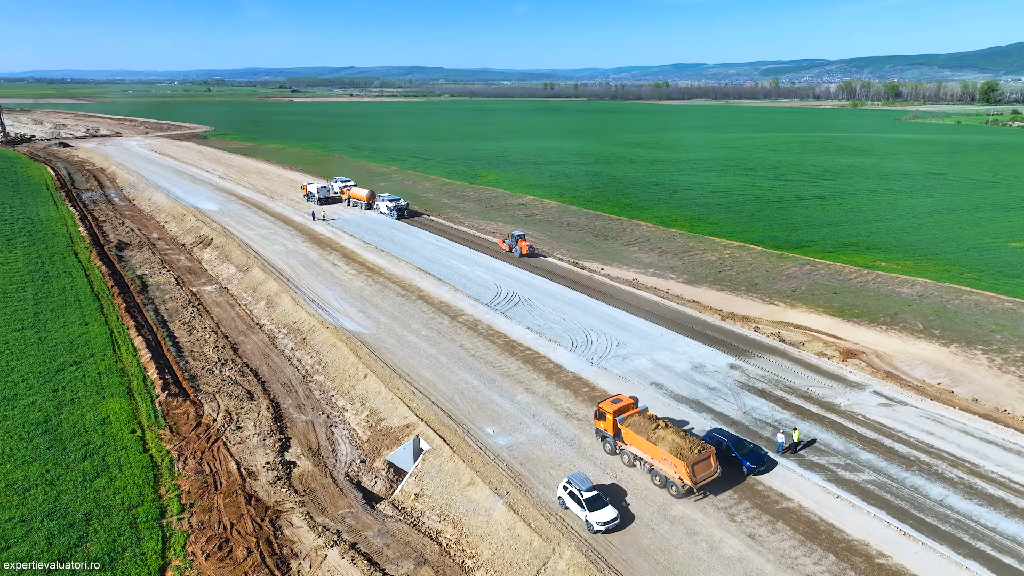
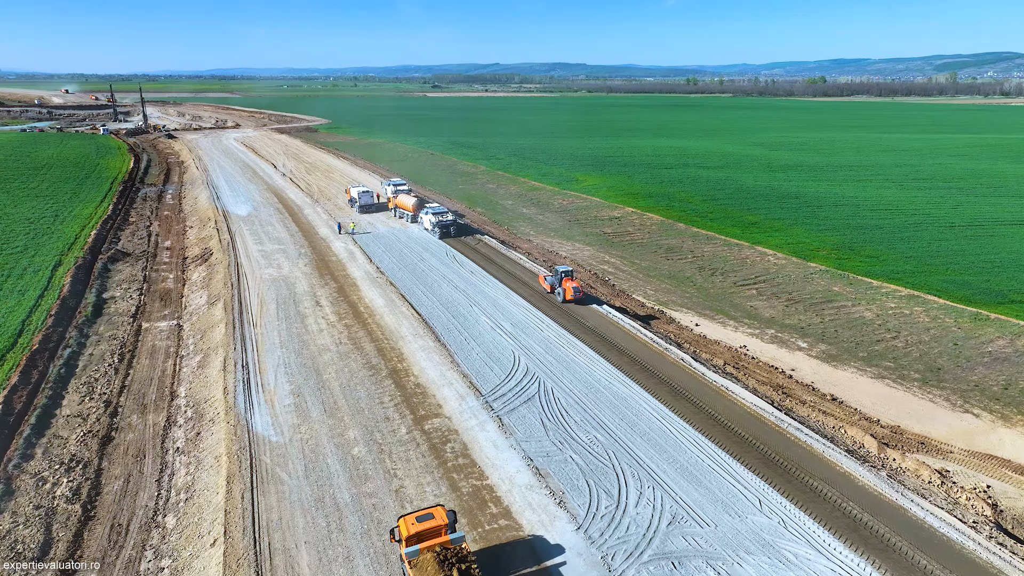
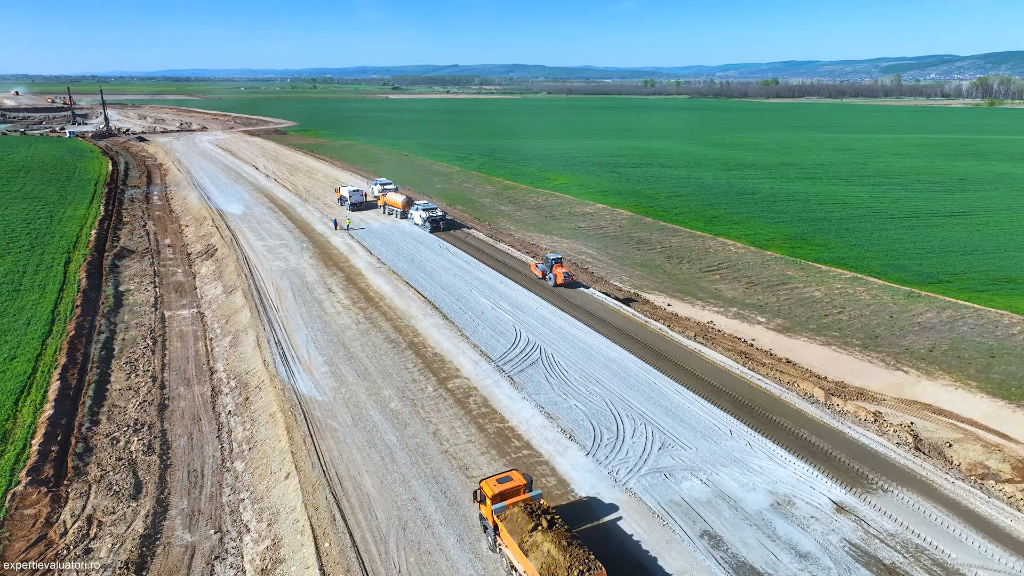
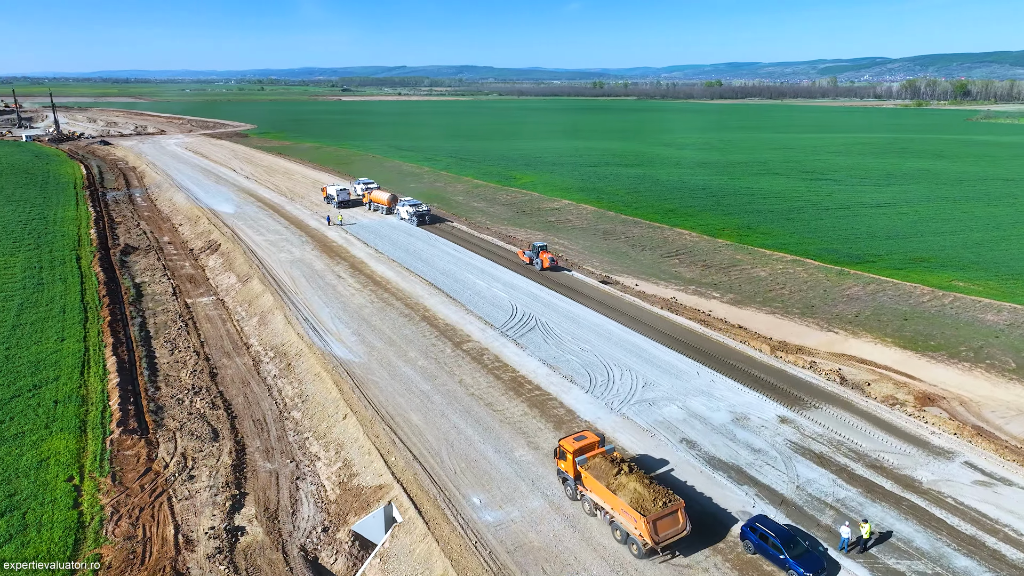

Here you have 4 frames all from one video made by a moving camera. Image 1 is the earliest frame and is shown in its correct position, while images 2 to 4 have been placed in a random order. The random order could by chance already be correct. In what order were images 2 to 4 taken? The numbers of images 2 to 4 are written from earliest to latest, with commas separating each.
4, 3, 2
